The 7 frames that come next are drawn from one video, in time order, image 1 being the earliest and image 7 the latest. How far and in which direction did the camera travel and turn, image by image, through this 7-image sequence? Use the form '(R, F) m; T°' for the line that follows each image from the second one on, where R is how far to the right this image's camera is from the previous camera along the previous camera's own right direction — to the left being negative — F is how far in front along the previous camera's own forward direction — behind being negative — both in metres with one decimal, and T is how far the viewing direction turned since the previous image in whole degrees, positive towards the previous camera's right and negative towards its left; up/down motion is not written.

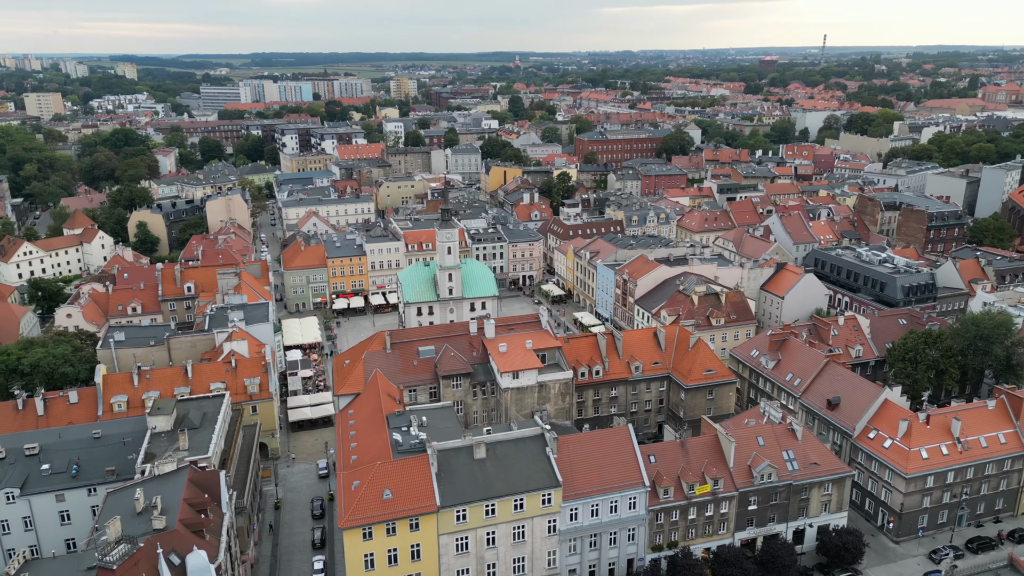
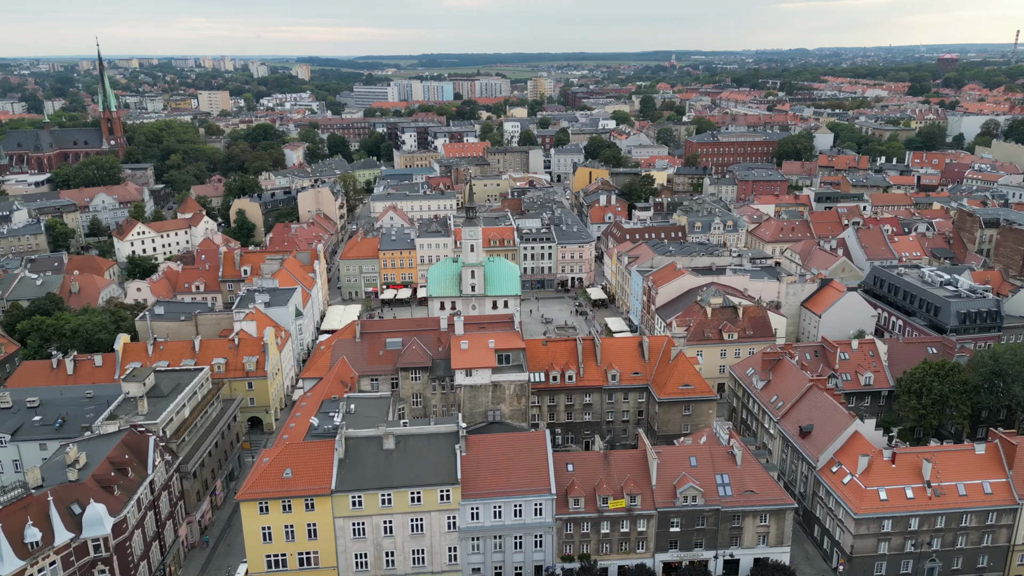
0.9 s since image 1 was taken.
(+12.4, +0.9) m; -11°
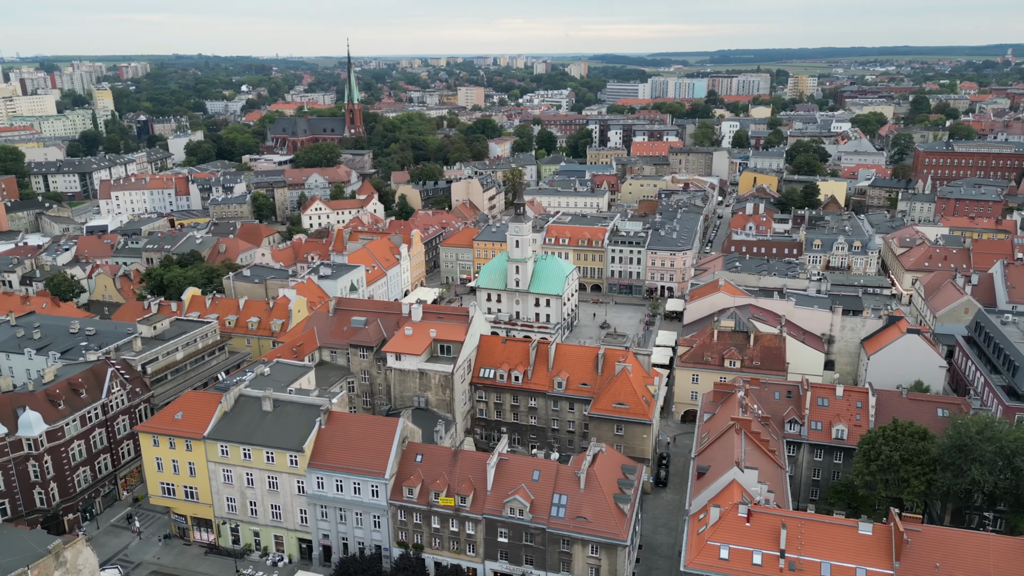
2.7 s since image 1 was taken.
(+22.1, +3.4) m; -20°
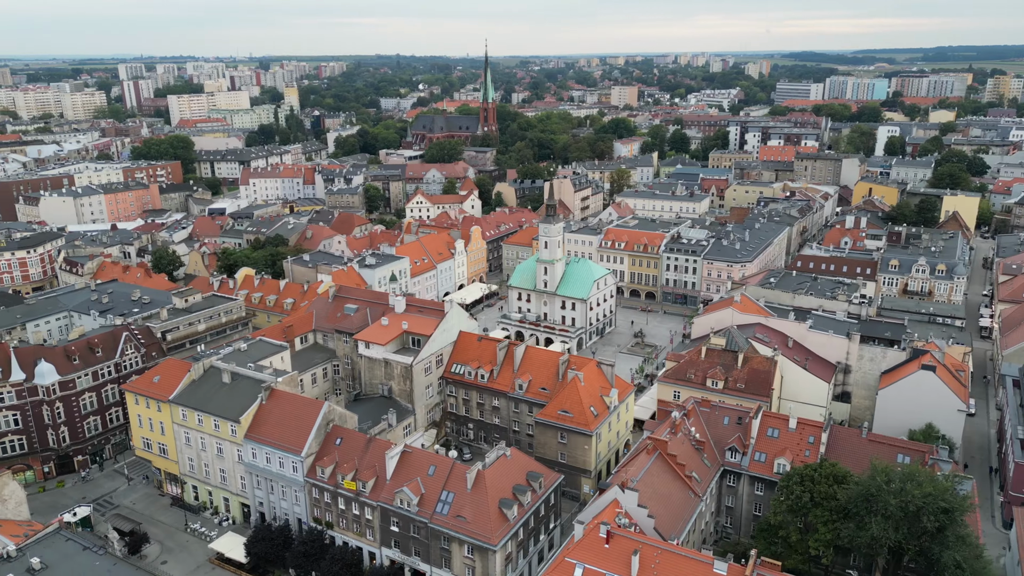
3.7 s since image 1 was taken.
(+14.3, +1.2) m; -13°
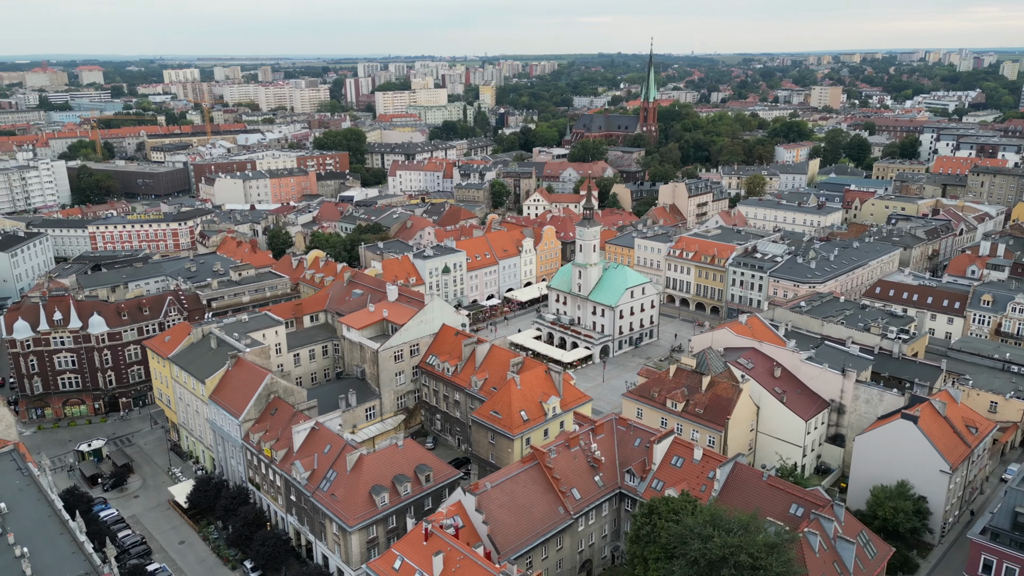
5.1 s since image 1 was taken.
(+17.1, +1.8) m; -16°
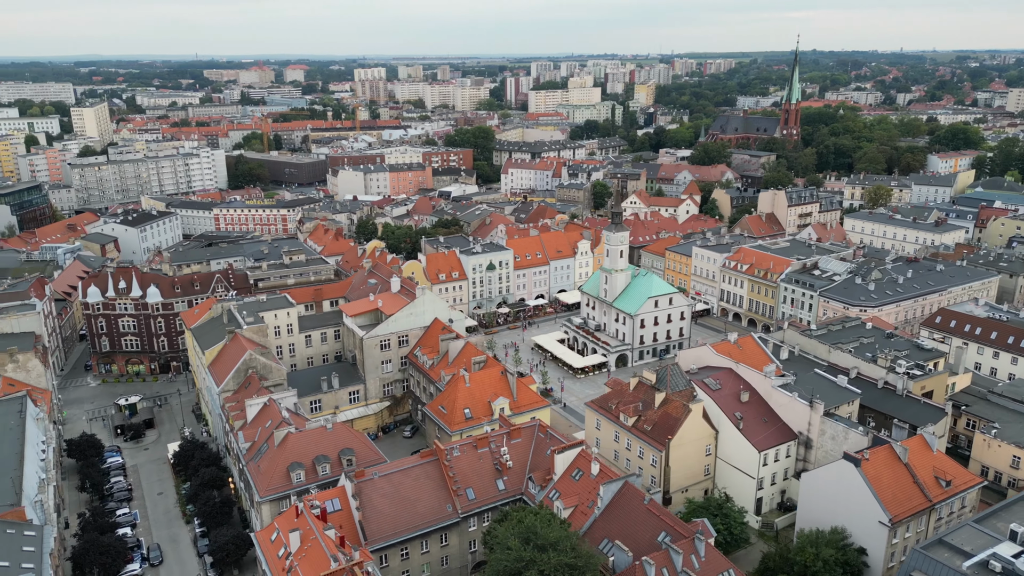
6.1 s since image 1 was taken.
(+14.1, +1.2) m; -13°
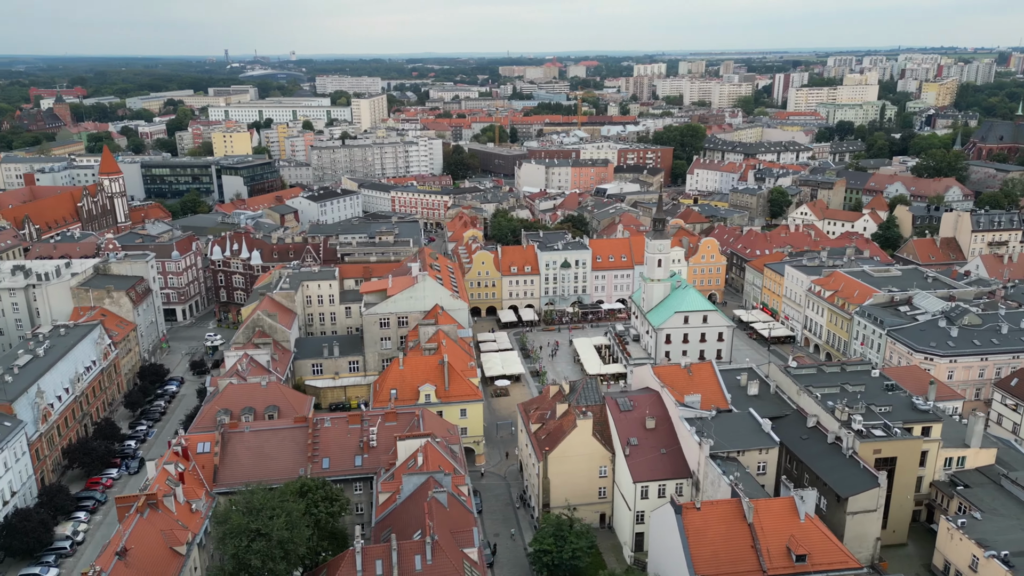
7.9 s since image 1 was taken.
(+22.5, +3.4) m; -21°
